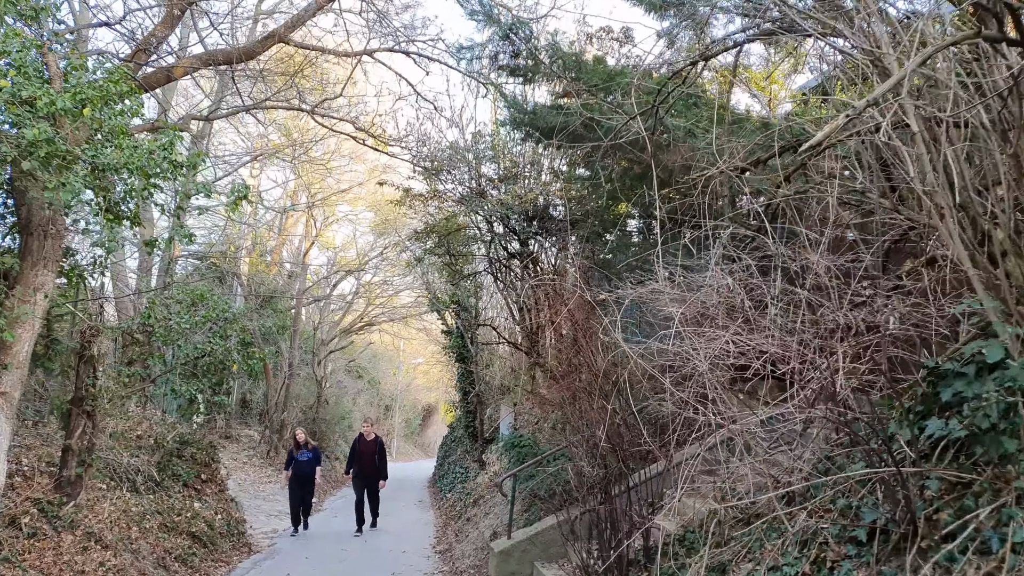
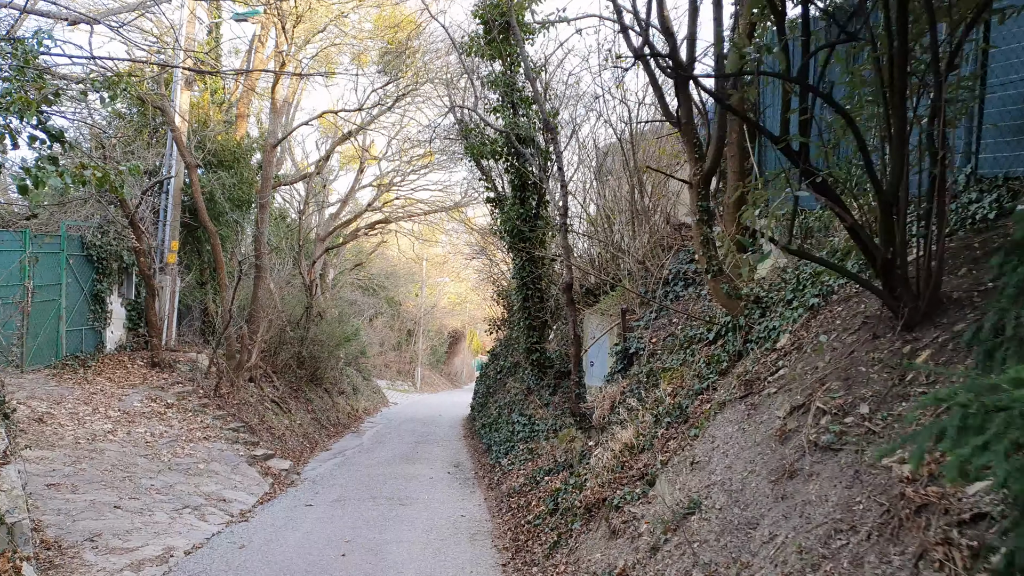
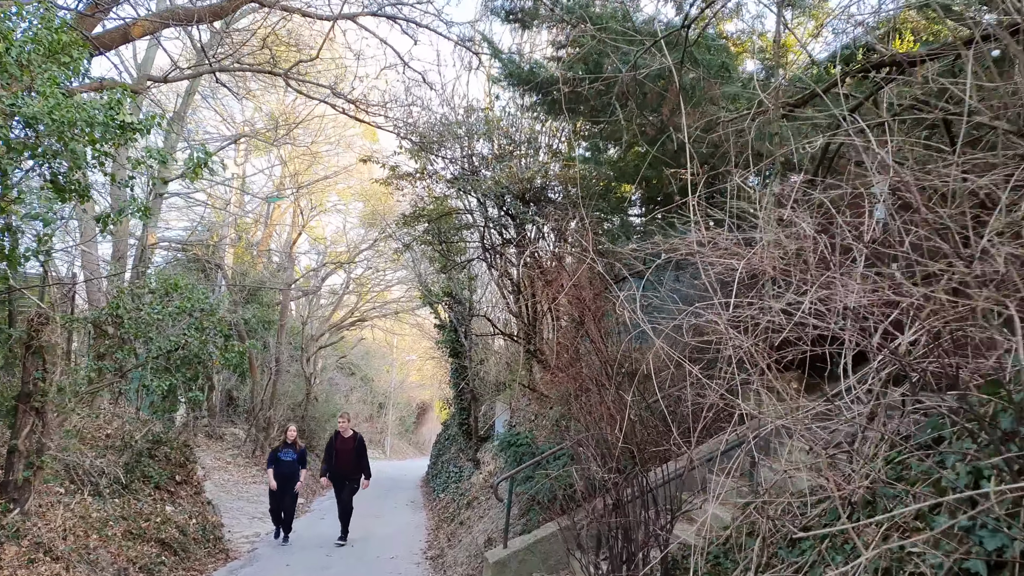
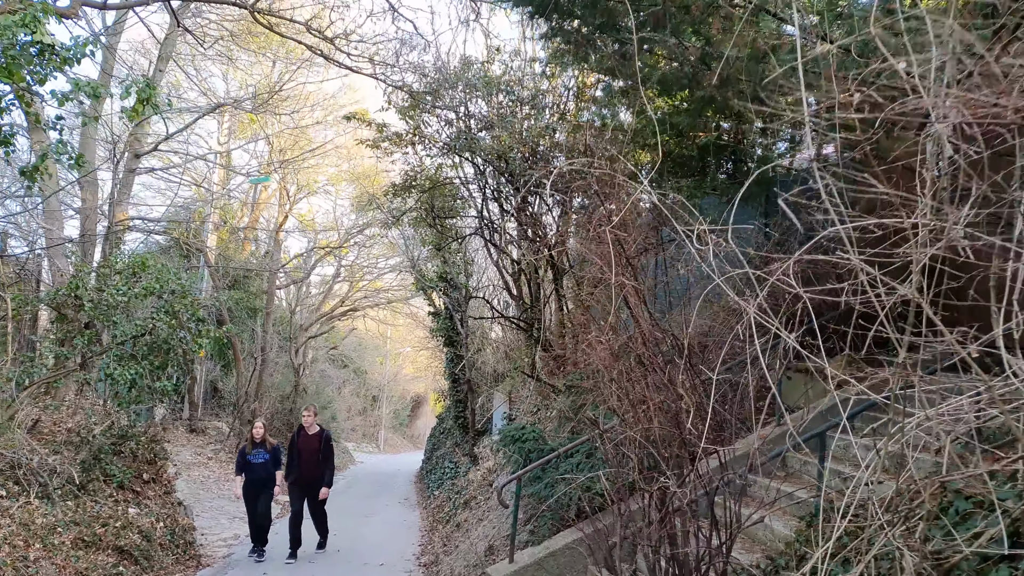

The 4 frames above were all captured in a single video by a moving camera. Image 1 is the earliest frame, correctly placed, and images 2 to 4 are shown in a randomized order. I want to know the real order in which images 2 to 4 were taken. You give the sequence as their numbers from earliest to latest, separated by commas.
3, 4, 2
